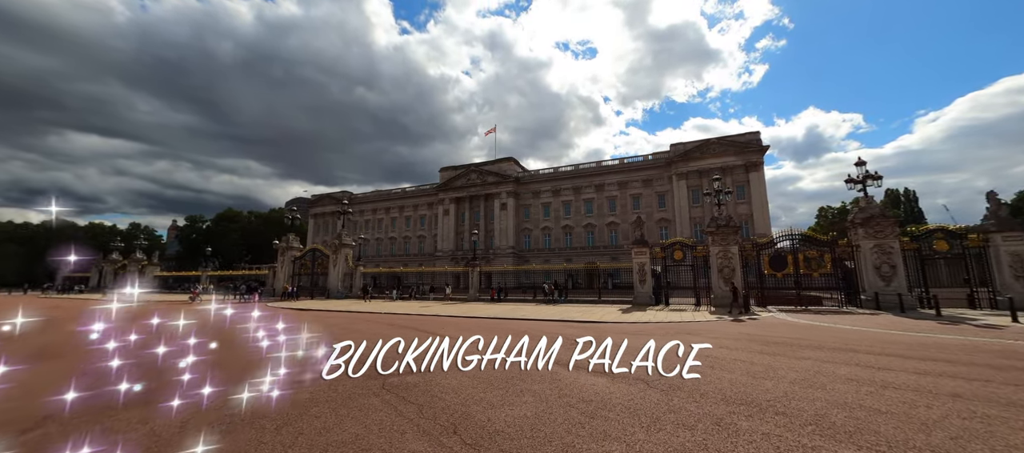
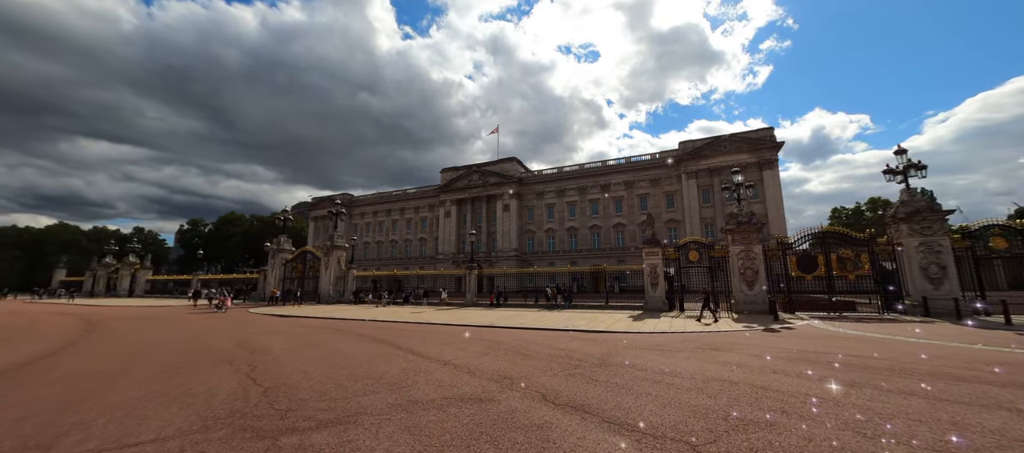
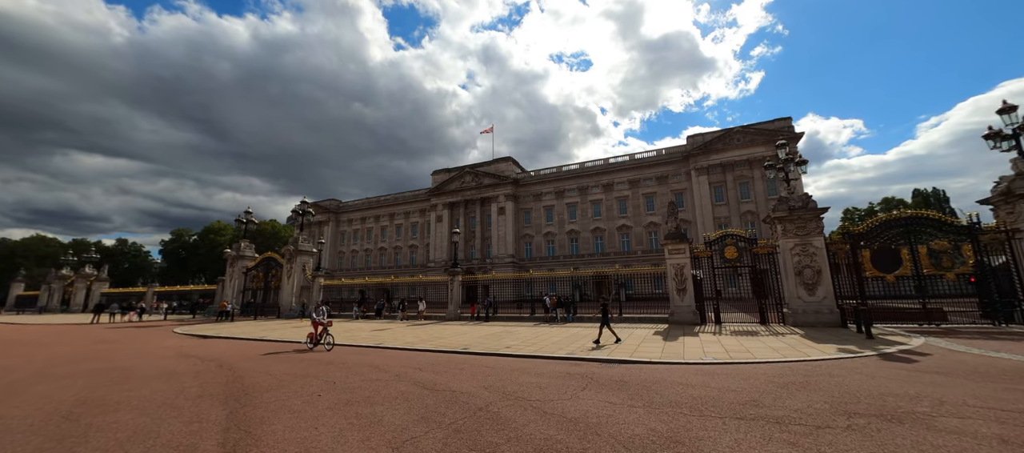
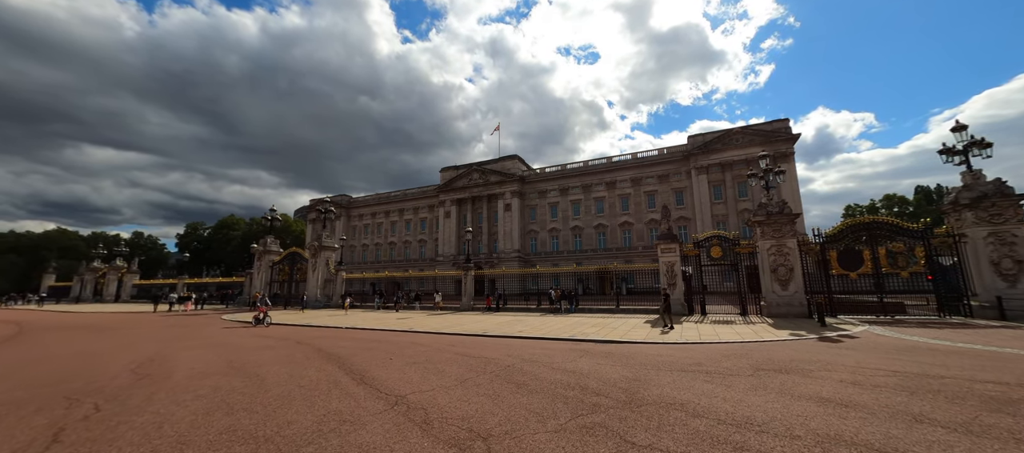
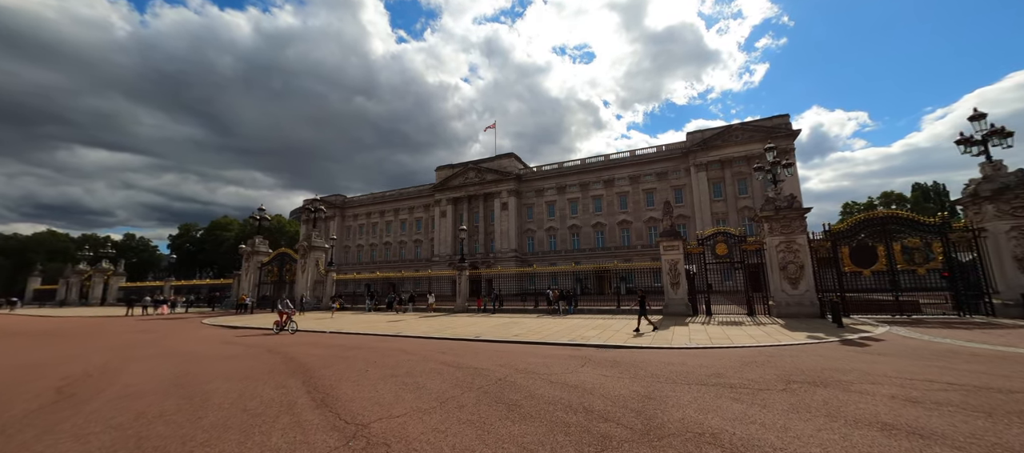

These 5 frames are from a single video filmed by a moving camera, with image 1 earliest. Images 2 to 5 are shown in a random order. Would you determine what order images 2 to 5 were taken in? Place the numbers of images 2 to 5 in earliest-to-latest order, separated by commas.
2, 4, 5, 3
